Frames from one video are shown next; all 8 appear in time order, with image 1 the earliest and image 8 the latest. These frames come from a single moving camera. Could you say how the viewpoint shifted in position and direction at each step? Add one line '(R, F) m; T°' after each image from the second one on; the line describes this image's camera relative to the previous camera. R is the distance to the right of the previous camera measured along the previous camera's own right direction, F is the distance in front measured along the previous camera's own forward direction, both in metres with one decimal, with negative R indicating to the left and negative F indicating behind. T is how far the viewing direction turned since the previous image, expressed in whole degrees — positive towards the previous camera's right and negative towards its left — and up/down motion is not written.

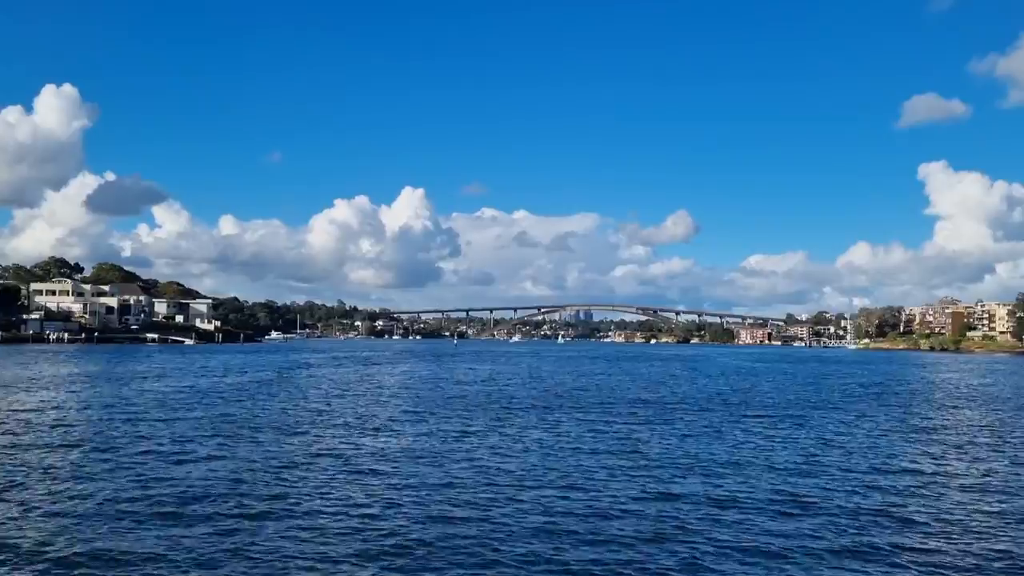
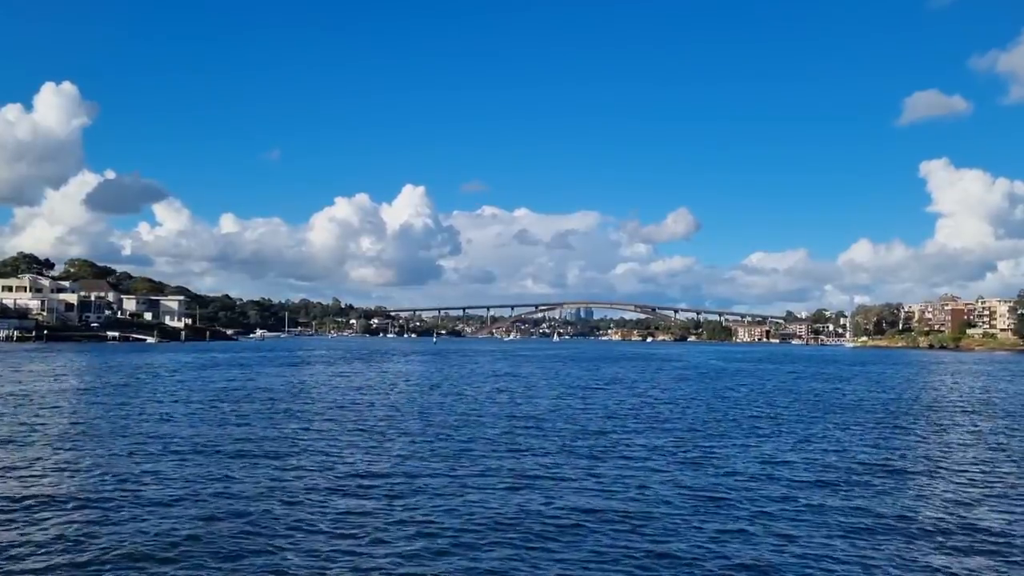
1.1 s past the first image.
(+1.6, +2.8) m; 0°
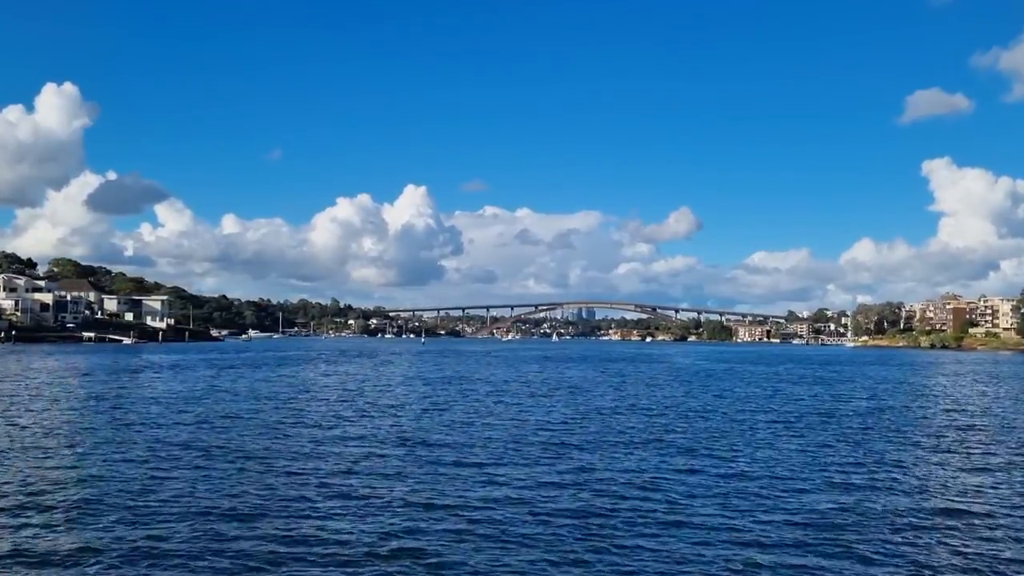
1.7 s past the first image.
(+0.9, +1.7) m; 0°
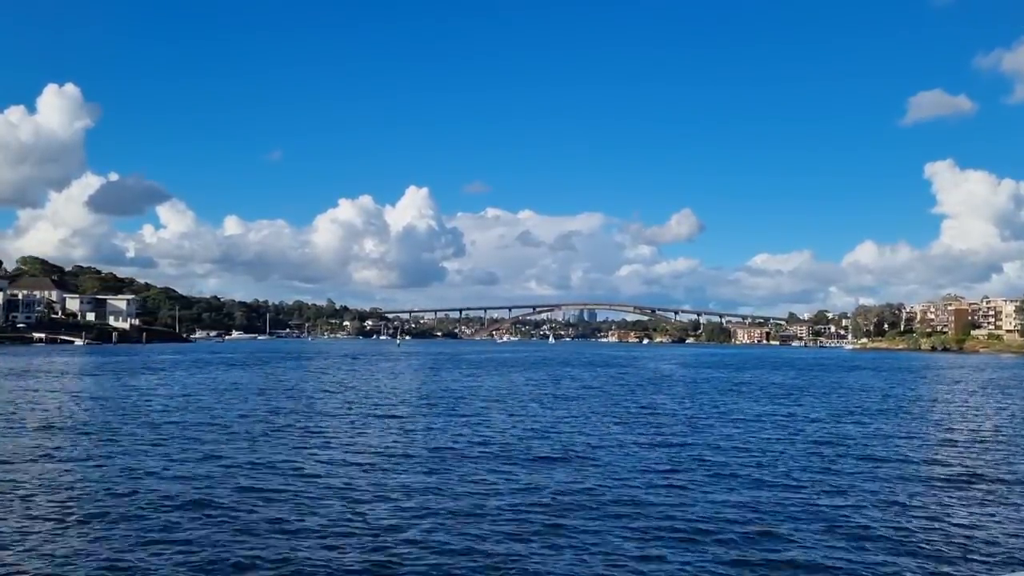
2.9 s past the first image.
(+1.7, +3.2) m; 0°
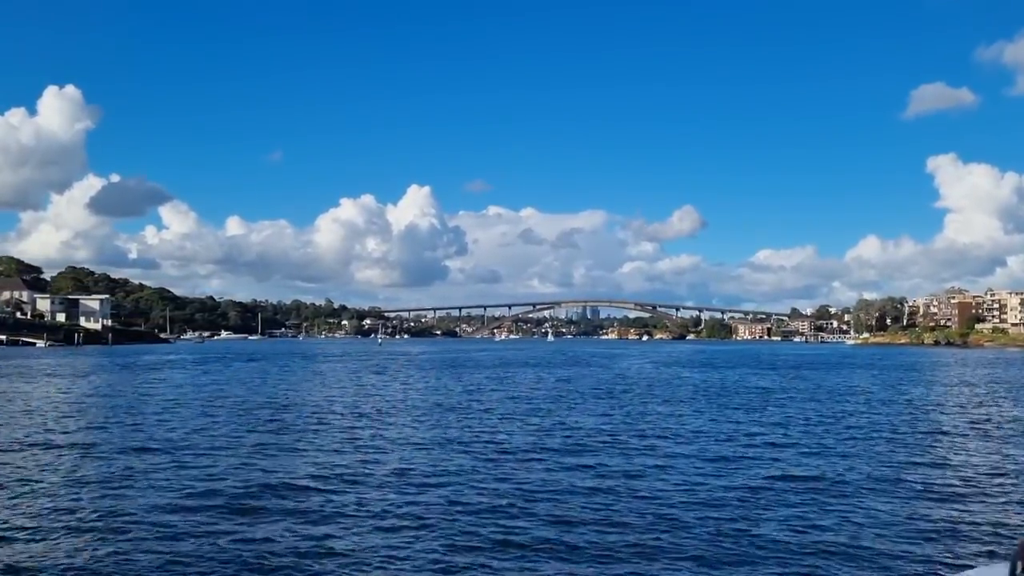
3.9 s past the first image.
(+1.2, +2.5) m; 0°
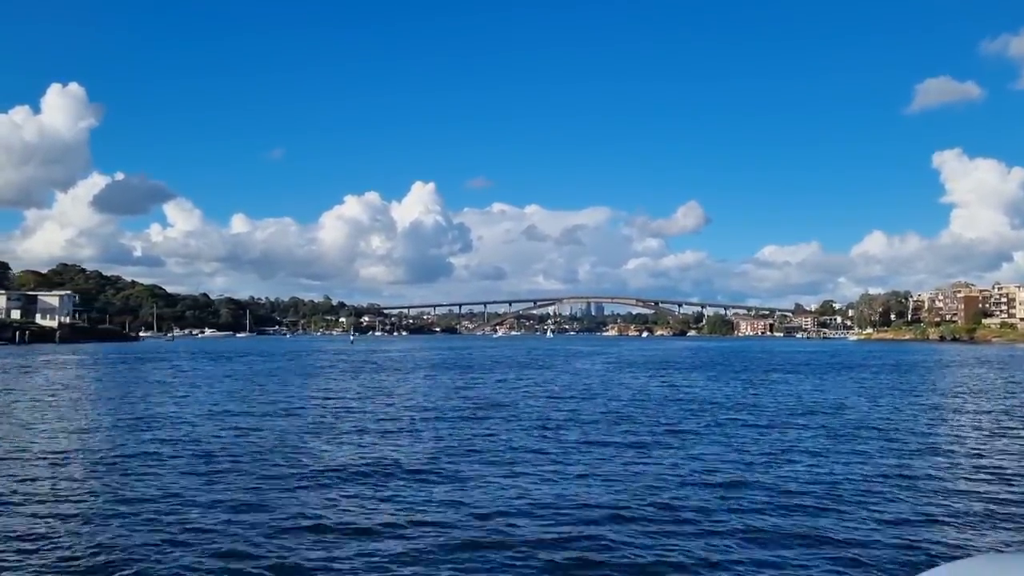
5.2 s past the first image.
(+1.7, +3.6) m; 0°
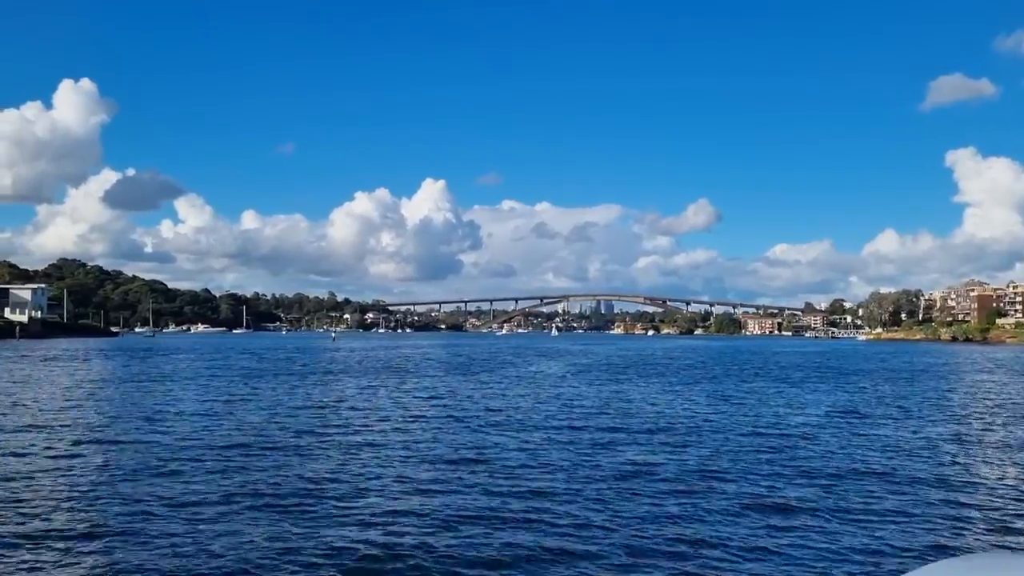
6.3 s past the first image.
(+1.4, +2.9) m; -1°
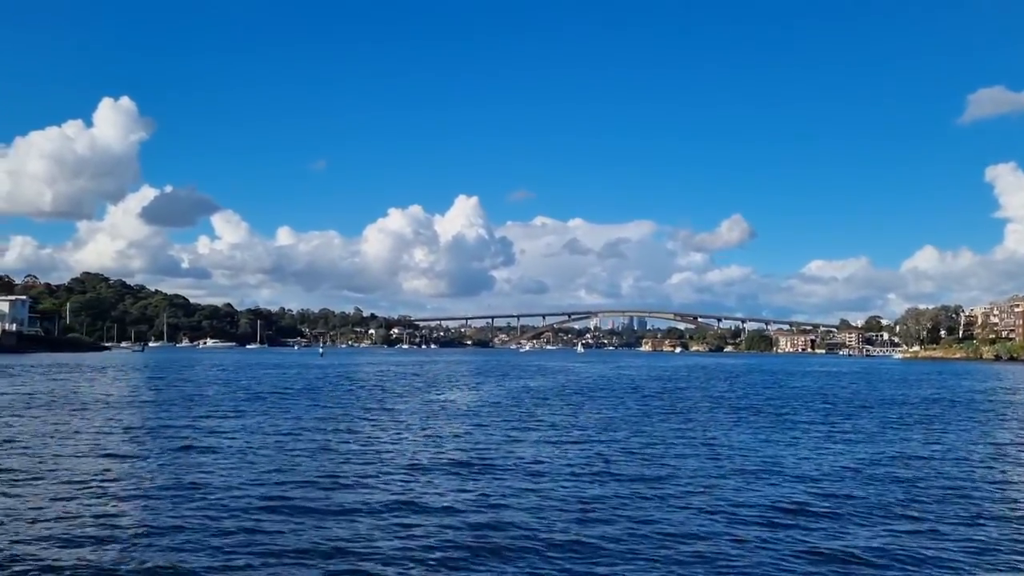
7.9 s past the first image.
(+1.9, +4.3) m; -2°
